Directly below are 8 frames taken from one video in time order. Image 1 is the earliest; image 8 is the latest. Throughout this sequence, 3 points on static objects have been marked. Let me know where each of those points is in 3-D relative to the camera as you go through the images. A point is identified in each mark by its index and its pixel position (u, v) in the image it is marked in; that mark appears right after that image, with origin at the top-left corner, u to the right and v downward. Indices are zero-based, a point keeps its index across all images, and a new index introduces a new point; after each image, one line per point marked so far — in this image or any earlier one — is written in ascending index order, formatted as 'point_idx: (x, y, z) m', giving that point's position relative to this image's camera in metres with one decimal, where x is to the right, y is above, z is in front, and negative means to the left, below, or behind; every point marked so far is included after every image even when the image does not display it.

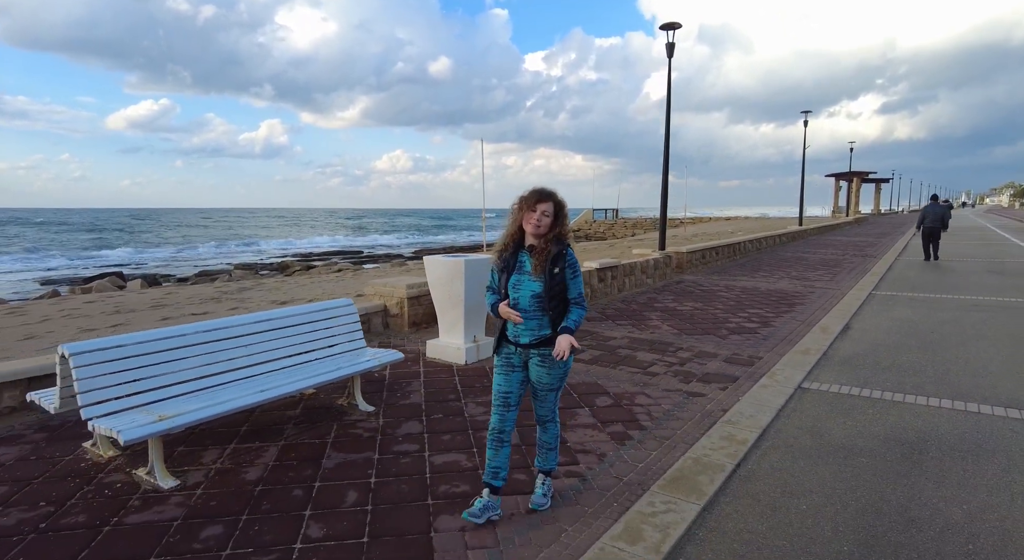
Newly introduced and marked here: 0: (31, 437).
0: (-3.0, -1.0, +3.4) m
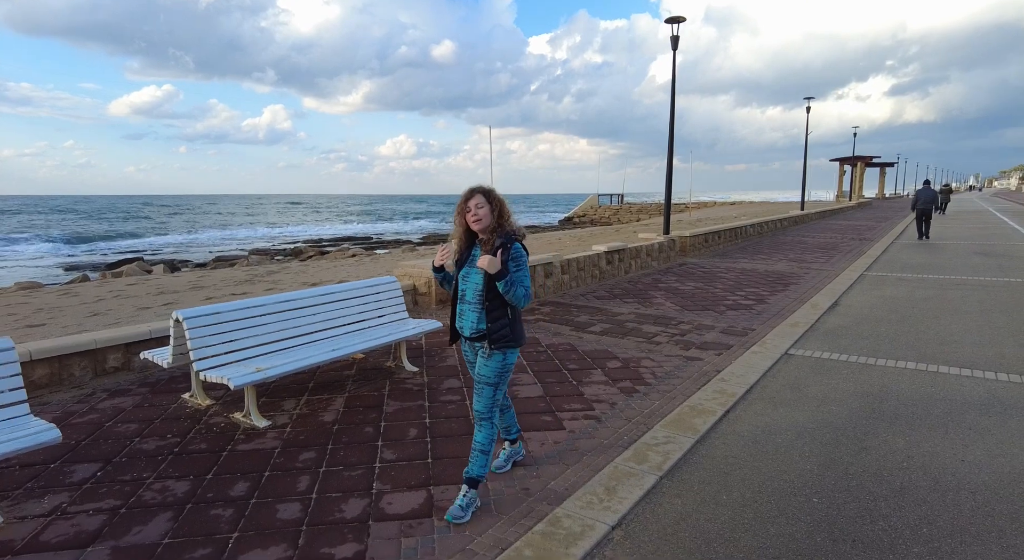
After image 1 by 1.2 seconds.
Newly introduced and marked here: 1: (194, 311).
0: (-2.8, -0.8, +4.1) m
1: (-2.0, -0.2, +3.5) m
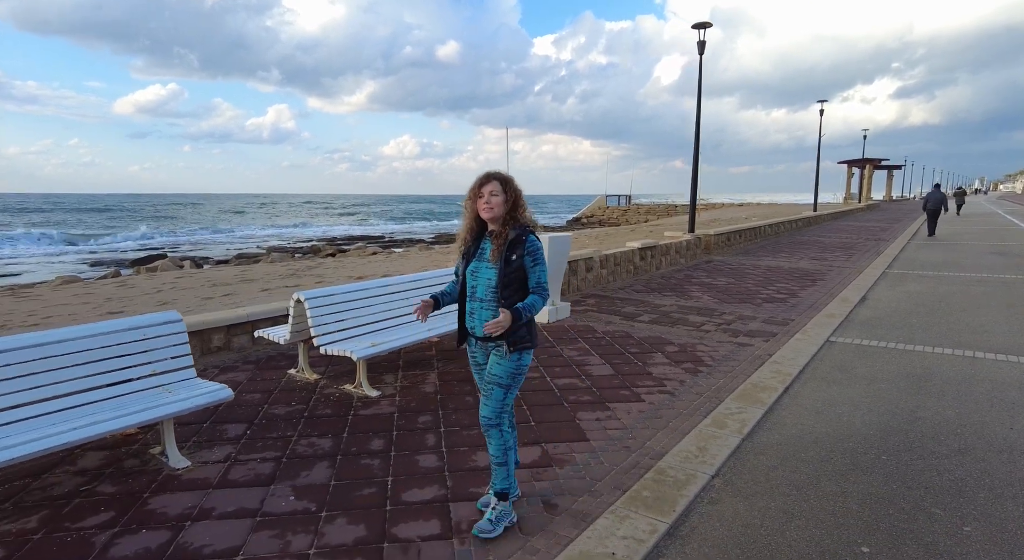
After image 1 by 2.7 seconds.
0: (-2.2, -0.7, +4.5) m
1: (-1.4, -0.1, +3.9) m
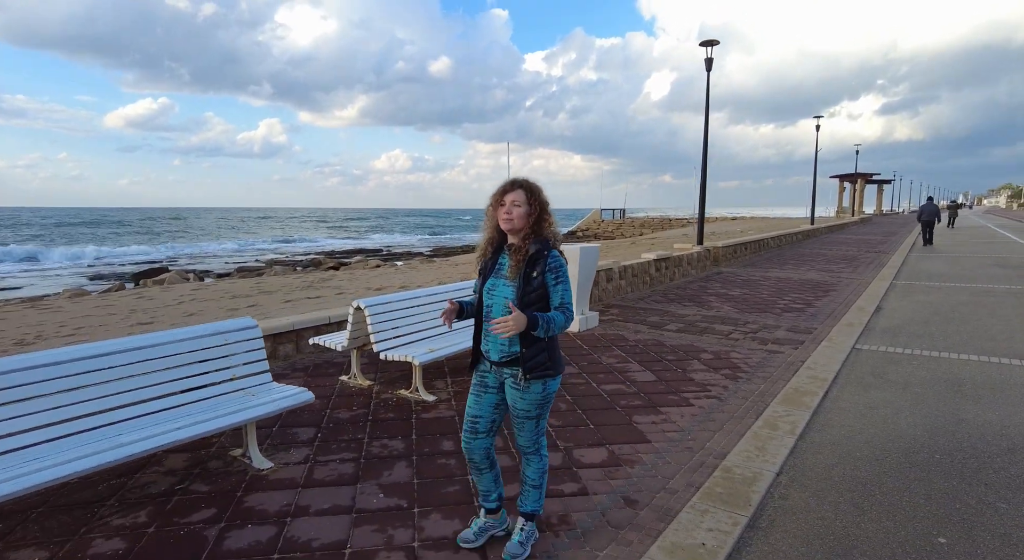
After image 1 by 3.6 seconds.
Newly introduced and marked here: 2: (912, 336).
0: (-1.8, -0.8, +4.6) m
1: (-1.0, -0.1, +4.0) m
2: (+4.6, -0.6, +6.2) m
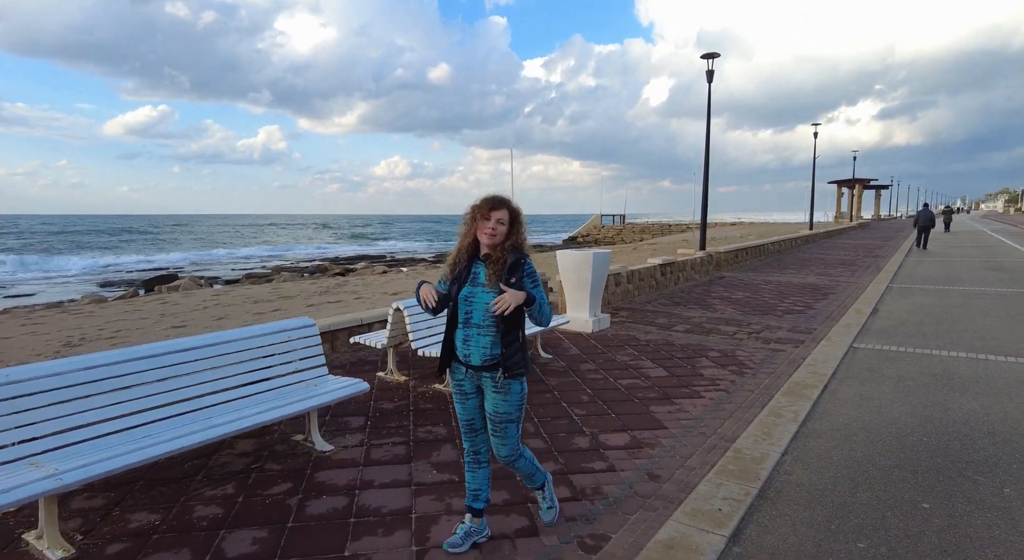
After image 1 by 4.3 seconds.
0: (-1.6, -0.8, +5.0) m
1: (-0.8, -0.2, +4.4) m
2: (+4.8, -0.7, +6.6) m
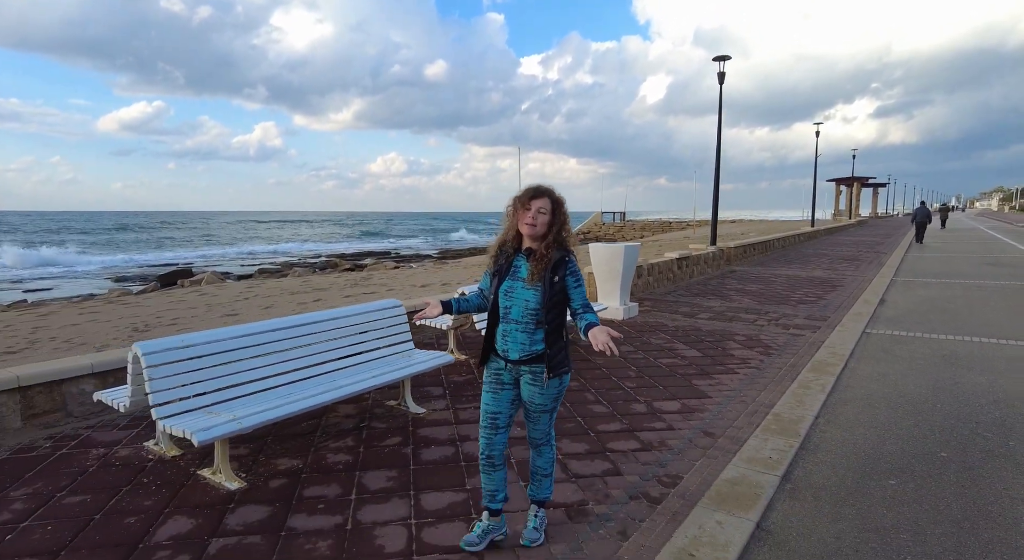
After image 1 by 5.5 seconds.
0: (-1.1, -0.7, +5.4) m
1: (-0.3, -0.1, +4.8) m
2: (+5.2, -0.6, +7.1) m
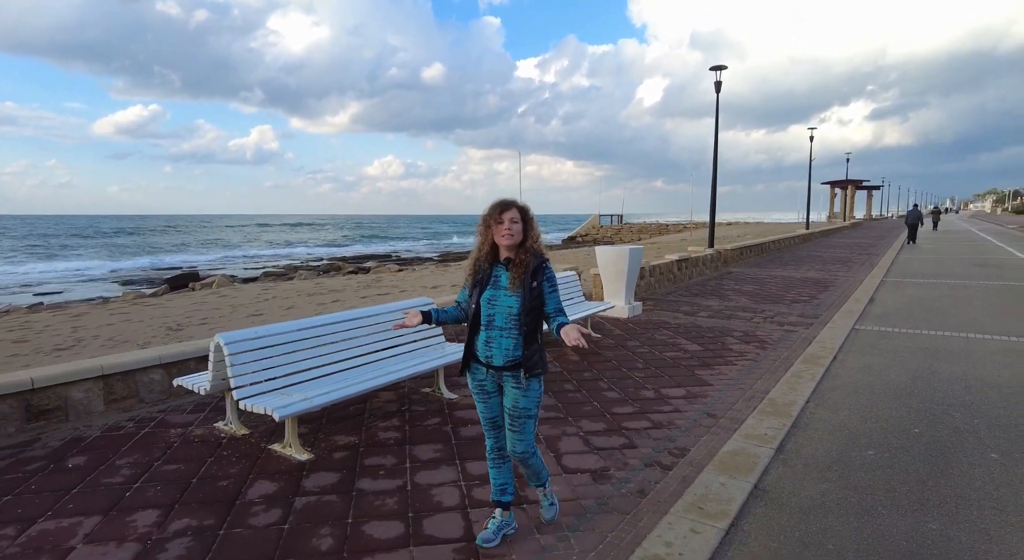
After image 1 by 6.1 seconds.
0: (-1.0, -0.7, +5.9) m
1: (-0.1, -0.1, +5.3) m
2: (+5.4, -0.6, +7.6) m
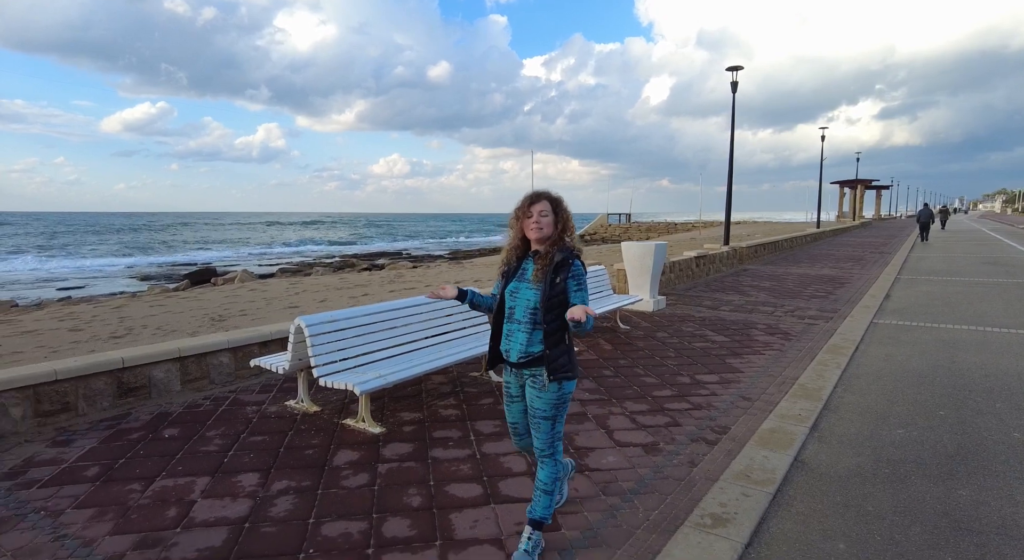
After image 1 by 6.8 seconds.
0: (-0.6, -0.6, +6.2) m
1: (+0.3, 0.0, +5.6) m
2: (+5.8, -0.5, +7.8) m
